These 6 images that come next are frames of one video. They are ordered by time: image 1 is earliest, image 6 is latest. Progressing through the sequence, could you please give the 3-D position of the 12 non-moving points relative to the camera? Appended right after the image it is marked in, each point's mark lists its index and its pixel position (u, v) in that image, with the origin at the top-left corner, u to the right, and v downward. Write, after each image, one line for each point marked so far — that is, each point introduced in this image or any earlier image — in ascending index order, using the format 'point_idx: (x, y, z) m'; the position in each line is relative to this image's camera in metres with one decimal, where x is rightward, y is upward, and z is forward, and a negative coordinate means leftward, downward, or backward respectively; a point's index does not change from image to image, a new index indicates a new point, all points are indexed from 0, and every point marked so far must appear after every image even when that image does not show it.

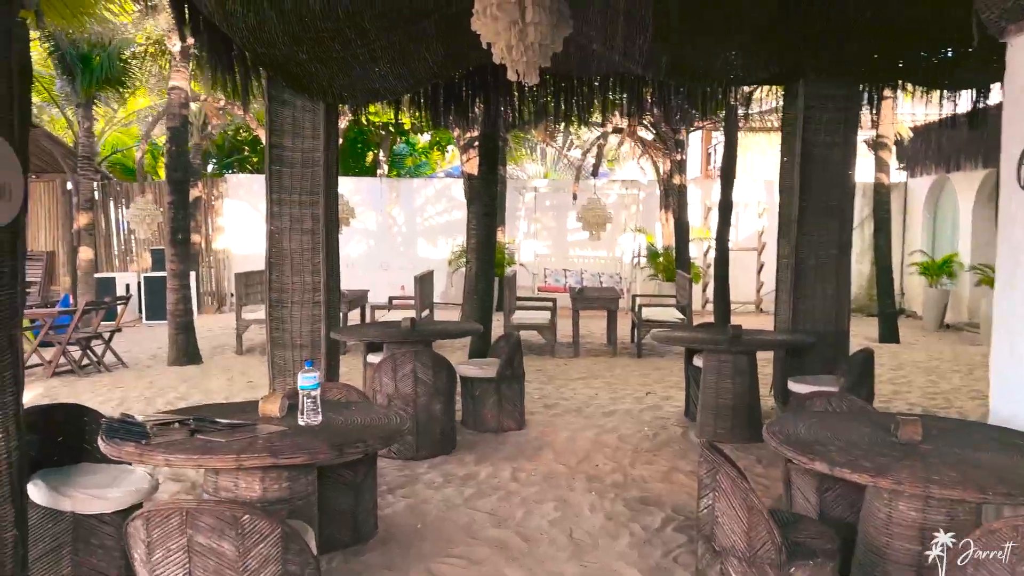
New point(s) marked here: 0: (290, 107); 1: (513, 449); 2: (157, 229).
0: (-1.8, +1.5, +6.8) m
1: (0.0, -1.1, +5.7) m
2: (-5.8, +1.0, +13.7) m
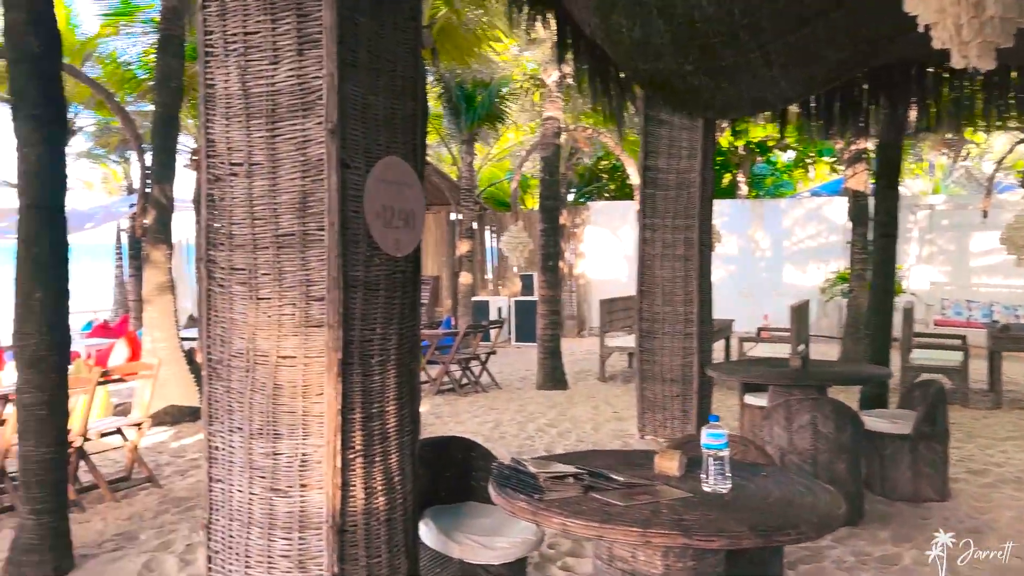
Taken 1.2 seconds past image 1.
0: (+1.2, +1.2, +6.3) m
1: (+2.4, -1.3, +4.6) m
2: (+0.3, +0.6, +14.3) m
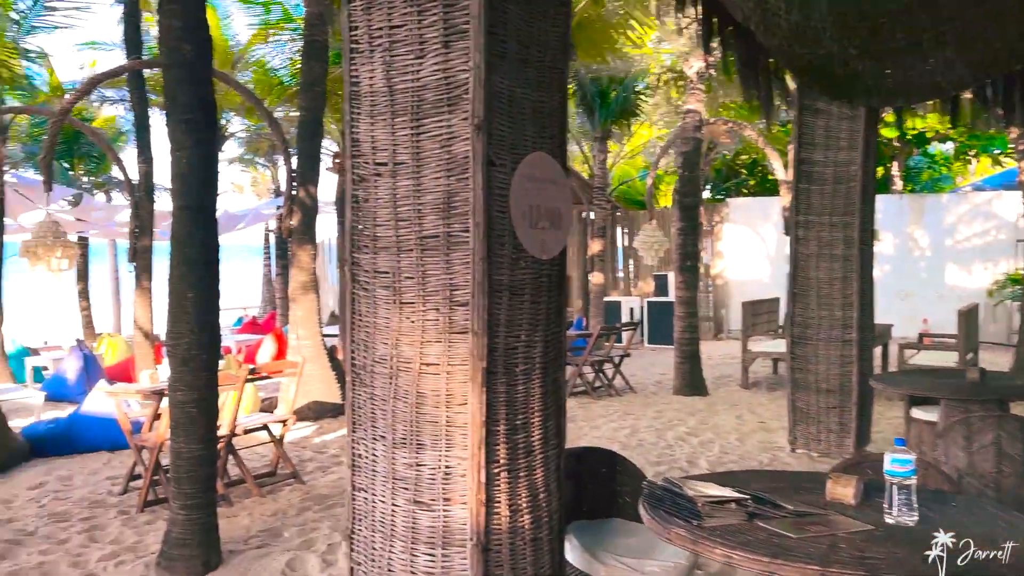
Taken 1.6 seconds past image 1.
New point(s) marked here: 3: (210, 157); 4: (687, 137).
0: (+2.2, +1.2, +5.9) m
1: (+3.1, -1.3, +4.0) m
2: (+2.5, +0.6, +13.9) m
3: (-1.4, +0.6, +3.9) m
4: (+1.9, +1.7, +9.2) m
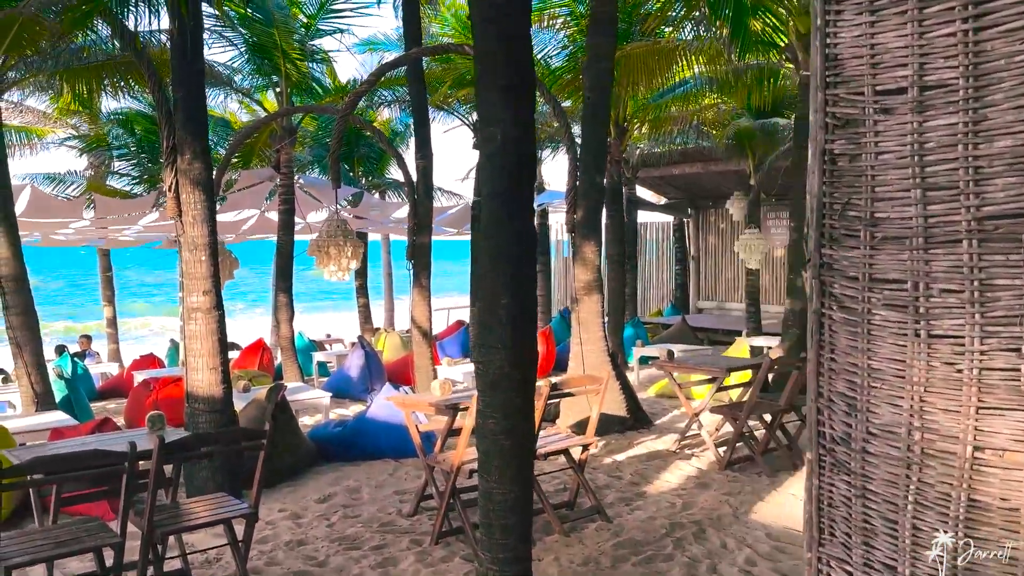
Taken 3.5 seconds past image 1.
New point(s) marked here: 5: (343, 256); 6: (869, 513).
0: (+4.1, +1.2, +4.0) m
1: (+4.4, -1.4, +2.0) m
2: (+6.7, +0.6, +11.6) m
3: (+0.1, +0.6, +3.2) m
4: (+4.8, +1.6, +7.2) m
5: (-1.5, +0.3, +7.3) m
6: (+0.6, -0.4, +1.4) m
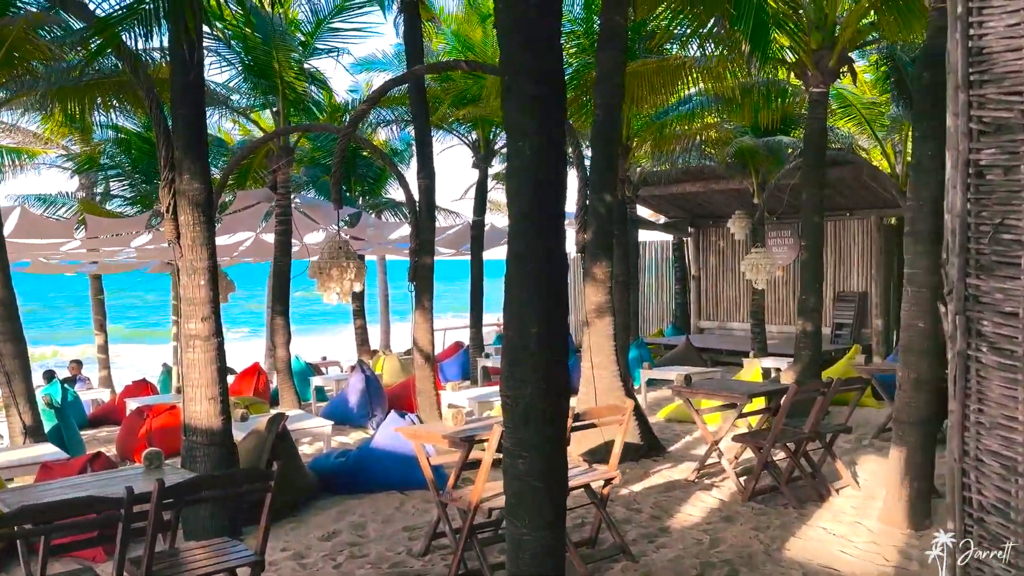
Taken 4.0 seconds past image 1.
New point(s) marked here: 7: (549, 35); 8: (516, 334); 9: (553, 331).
0: (+4.2, +1.1, +3.8) m
1: (+4.5, -1.4, +1.7) m
2: (+6.7, +0.3, +11.5) m
3: (+0.2, +0.5, +2.9) m
4: (+4.8, +1.5, +7.1) m
5: (-1.4, +0.1, +7.0) m
6: (+0.7, -0.5, +1.2) m
7: (+0.1, +0.9, +2.9) m
8: (0.0, -0.2, +2.9) m
9: (+0.1, -0.2, +2.9) m
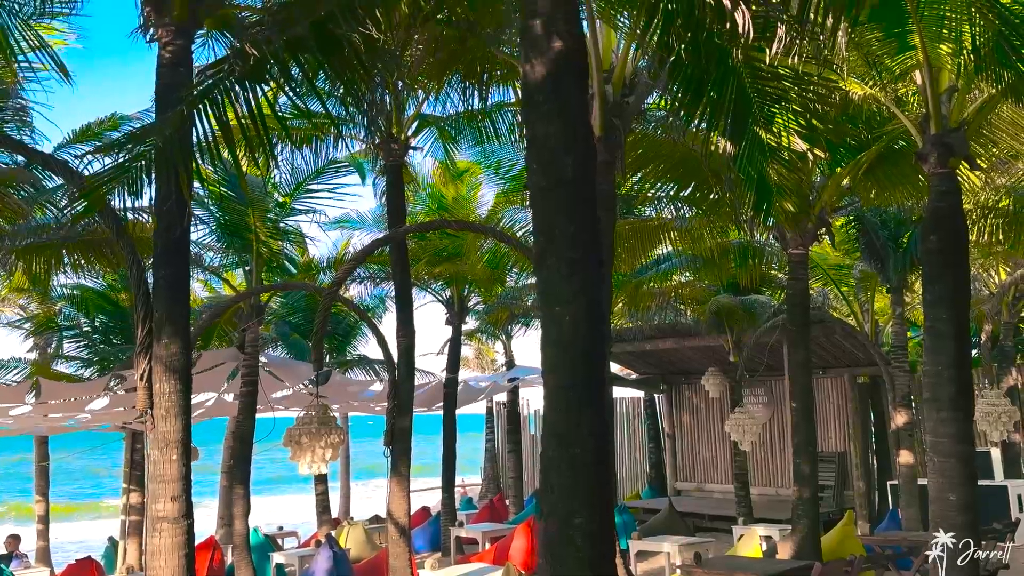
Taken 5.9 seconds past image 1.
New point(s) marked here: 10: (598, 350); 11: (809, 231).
0: (+4.2, +0.3, +3.9) m
1: (+4.7, -1.8, +1.4) m
2: (+6.4, -1.9, +11.3) m
3: (+0.3, -0.1, +2.7) m
4: (+4.7, +0.1, +7.1) m
5: (-1.5, -1.2, +6.5) m
6: (+0.9, -0.7, +0.8) m
7: (+0.2, +0.3, +2.7) m
8: (+0.1, -0.7, +2.6) m
9: (+0.3, -0.7, +2.6) m
10: (+0.3, -0.2, +2.7) m
11: (+3.0, +0.6, +8.4) m
